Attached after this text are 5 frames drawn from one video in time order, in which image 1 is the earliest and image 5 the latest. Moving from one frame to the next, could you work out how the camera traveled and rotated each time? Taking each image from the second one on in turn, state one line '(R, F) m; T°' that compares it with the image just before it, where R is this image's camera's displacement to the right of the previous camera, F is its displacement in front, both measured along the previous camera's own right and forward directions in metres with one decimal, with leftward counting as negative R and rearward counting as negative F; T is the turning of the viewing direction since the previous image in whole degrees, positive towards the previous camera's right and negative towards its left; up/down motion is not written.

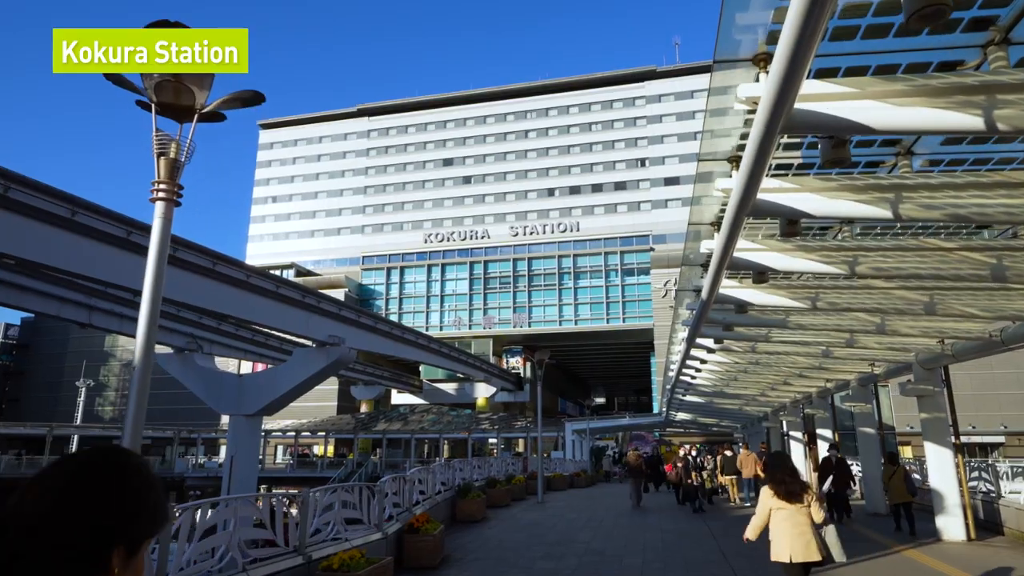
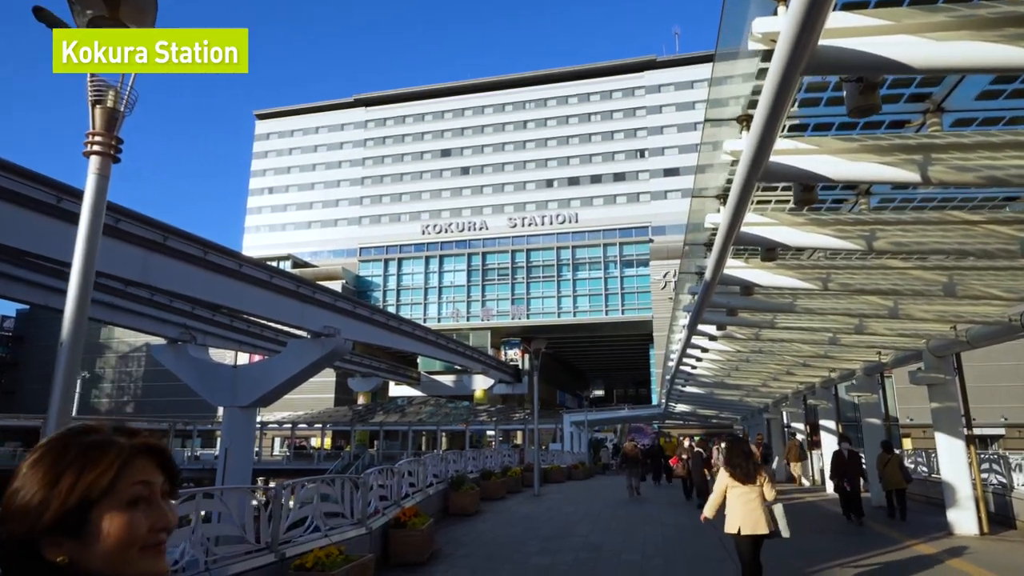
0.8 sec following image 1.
(+0.1, +0.5) m; 0°
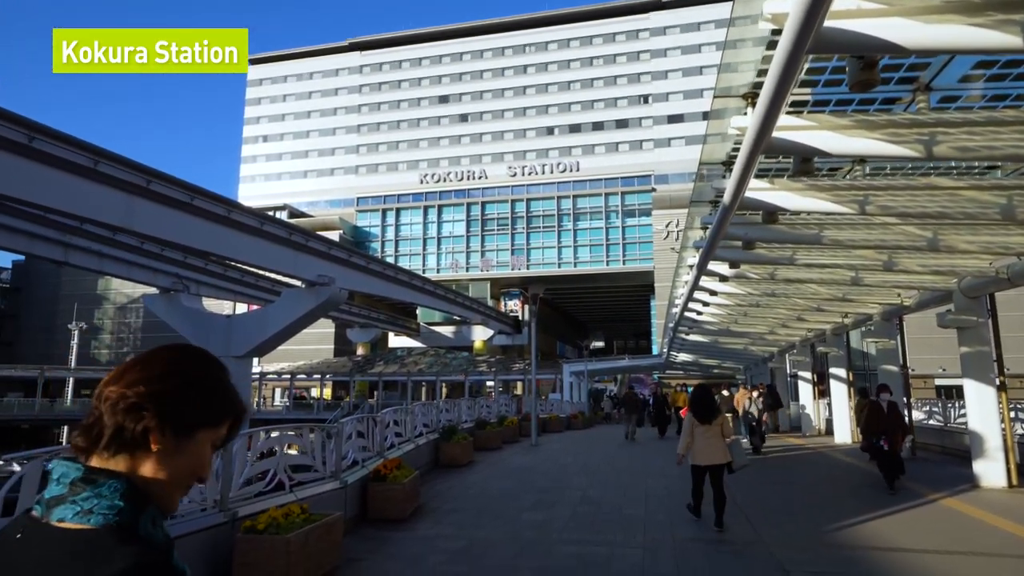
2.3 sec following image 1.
(+0.1, +1.0) m; 0°
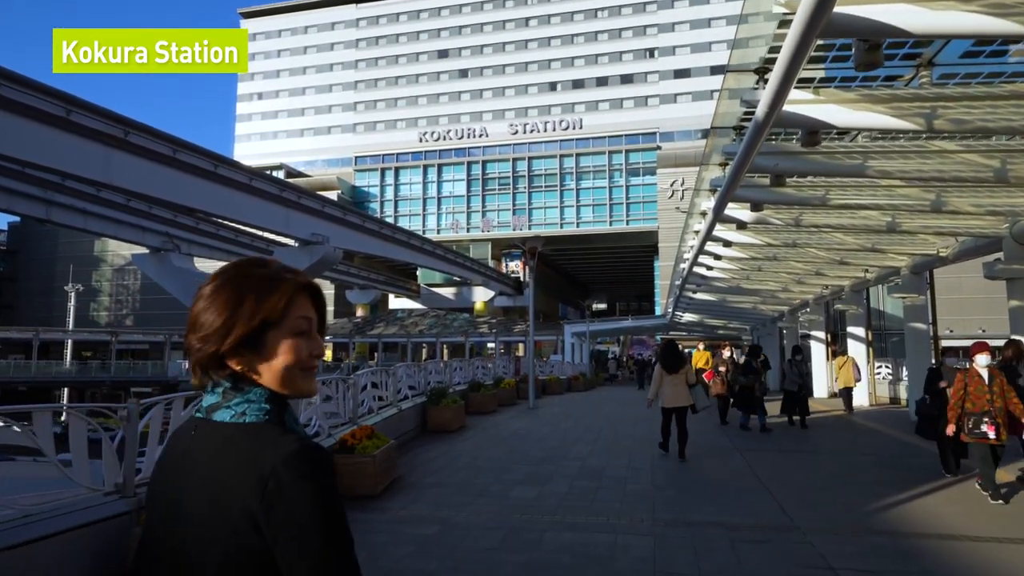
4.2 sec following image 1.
(+0.1, +1.2) m; 0°
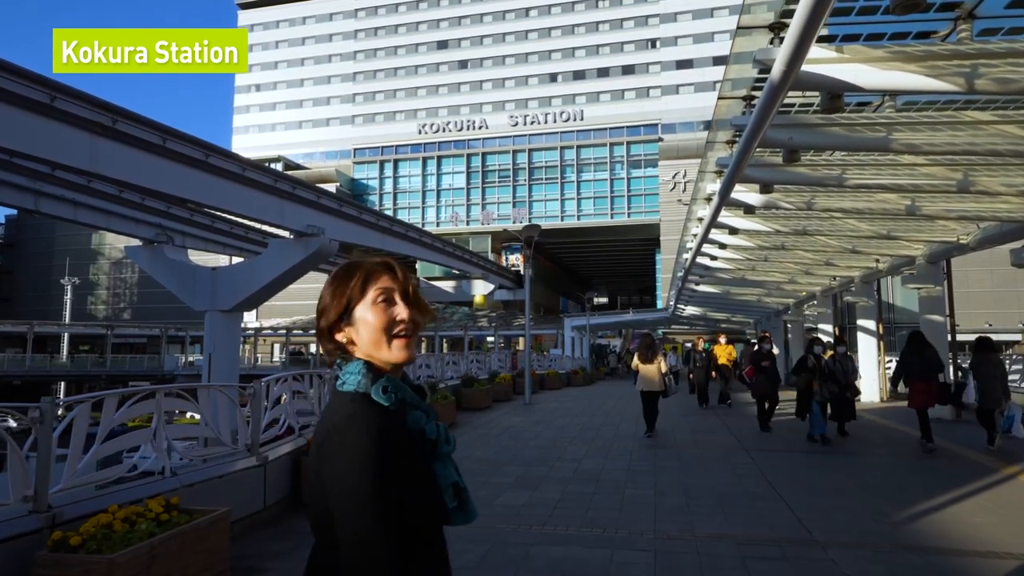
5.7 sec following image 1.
(+0.1, +0.6) m; 0°
